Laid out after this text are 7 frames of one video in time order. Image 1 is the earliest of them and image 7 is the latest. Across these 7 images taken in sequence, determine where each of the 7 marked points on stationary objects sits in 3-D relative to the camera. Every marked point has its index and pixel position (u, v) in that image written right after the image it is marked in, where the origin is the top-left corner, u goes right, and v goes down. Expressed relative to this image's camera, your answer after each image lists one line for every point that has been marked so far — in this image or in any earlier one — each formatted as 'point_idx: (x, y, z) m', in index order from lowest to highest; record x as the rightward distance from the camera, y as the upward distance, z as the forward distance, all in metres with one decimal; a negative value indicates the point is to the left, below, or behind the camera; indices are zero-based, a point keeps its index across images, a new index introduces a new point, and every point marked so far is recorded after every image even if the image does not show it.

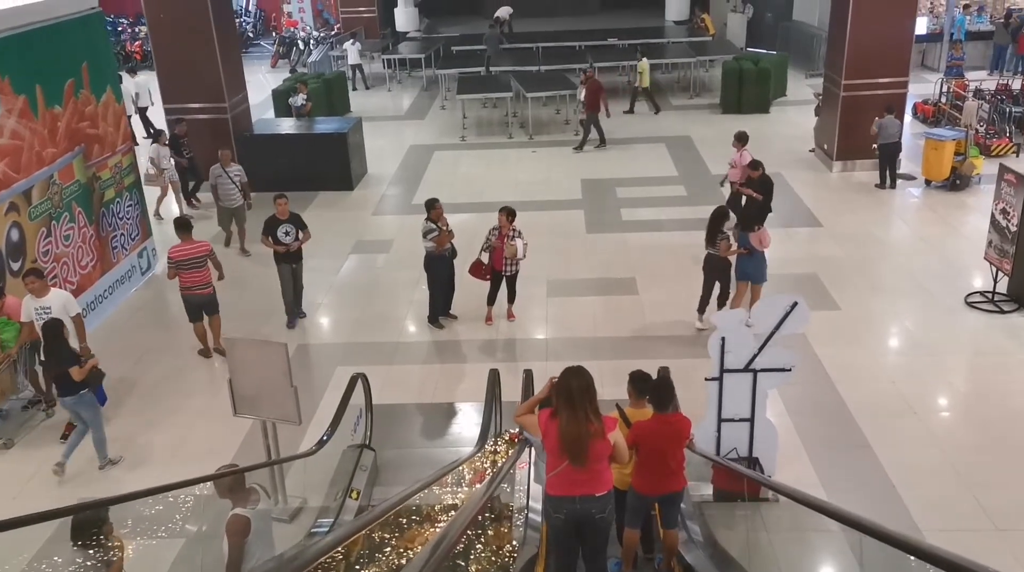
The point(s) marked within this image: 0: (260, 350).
0: (-1.6, -0.4, +5.2) m
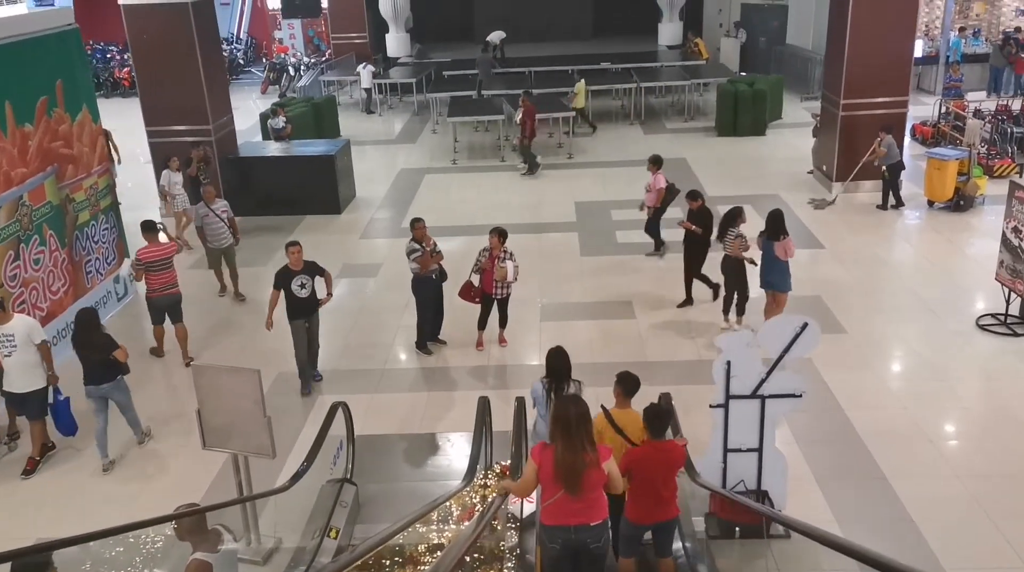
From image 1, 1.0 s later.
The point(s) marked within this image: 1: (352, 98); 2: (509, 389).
0: (-1.6, -0.5, +4.8) m
1: (-3.7, +4.4, +19.4) m
2: (0.0, -0.9, +7.2) m
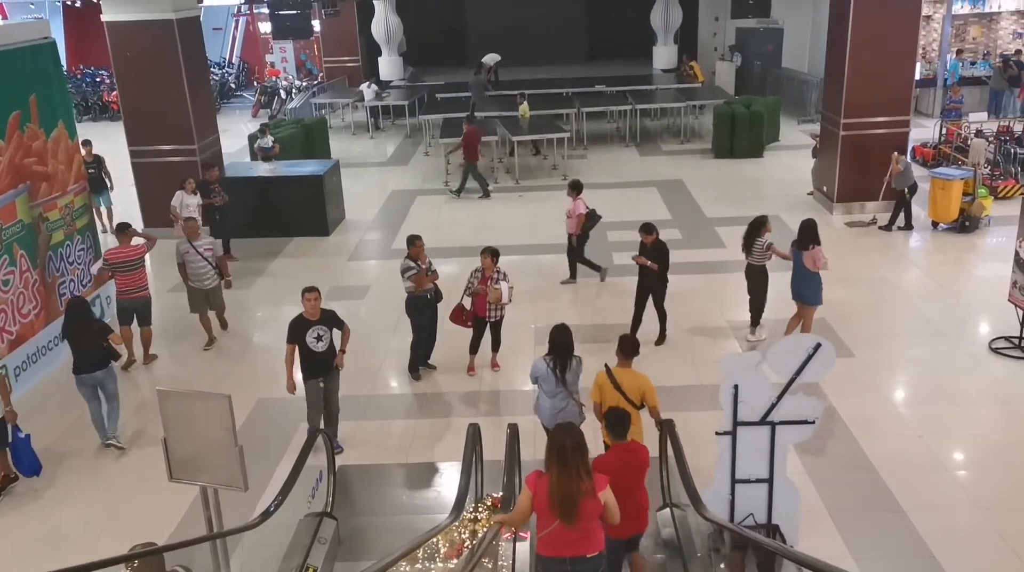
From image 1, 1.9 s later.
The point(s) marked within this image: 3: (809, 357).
0: (-1.7, -0.6, +4.5) m
1: (-3.9, +3.8, +19.2) m
2: (-0.1, -1.1, +6.8) m
3: (+1.6, -0.4, +4.6) m
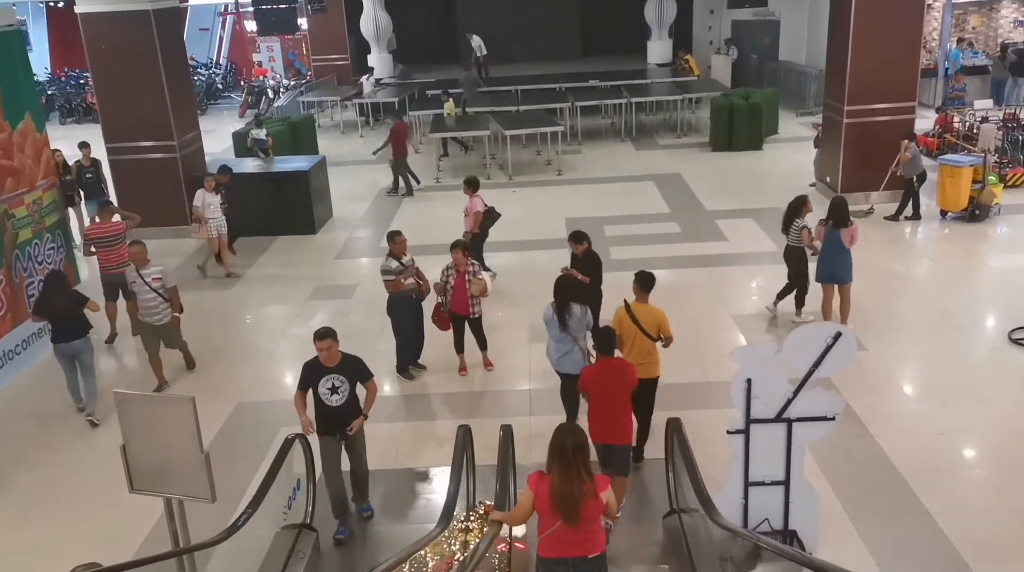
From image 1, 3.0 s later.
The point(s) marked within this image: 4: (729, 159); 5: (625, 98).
0: (-1.7, -0.6, +4.1) m
1: (-4.0, +3.7, +18.8) m
2: (-0.1, -1.0, +6.4) m
3: (+1.6, -0.3, +4.2) m
4: (+3.5, +2.1, +13.6) m
5: (+2.1, +3.5, +15.5) m
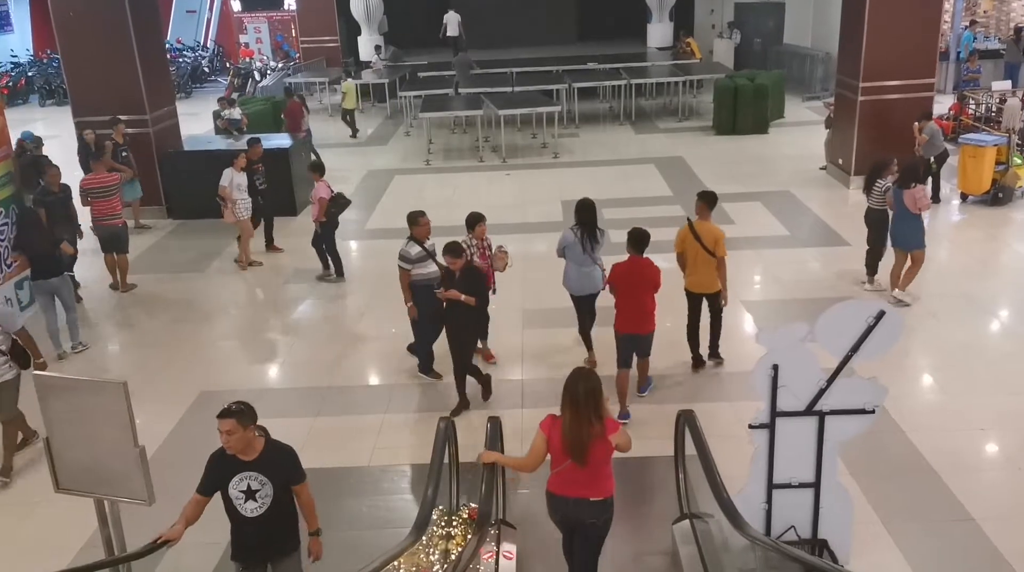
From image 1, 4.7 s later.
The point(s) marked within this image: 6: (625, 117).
0: (-1.8, -0.4, +3.5) m
1: (-4.1, +4.0, +18.2) m
2: (-0.2, -0.9, +5.9) m
3: (+1.5, -0.2, +3.6) m
4: (+3.4, +2.2, +13.0) m
5: (+2.0, +3.7, +14.9) m
6: (+2.1, +3.1, +15.3) m
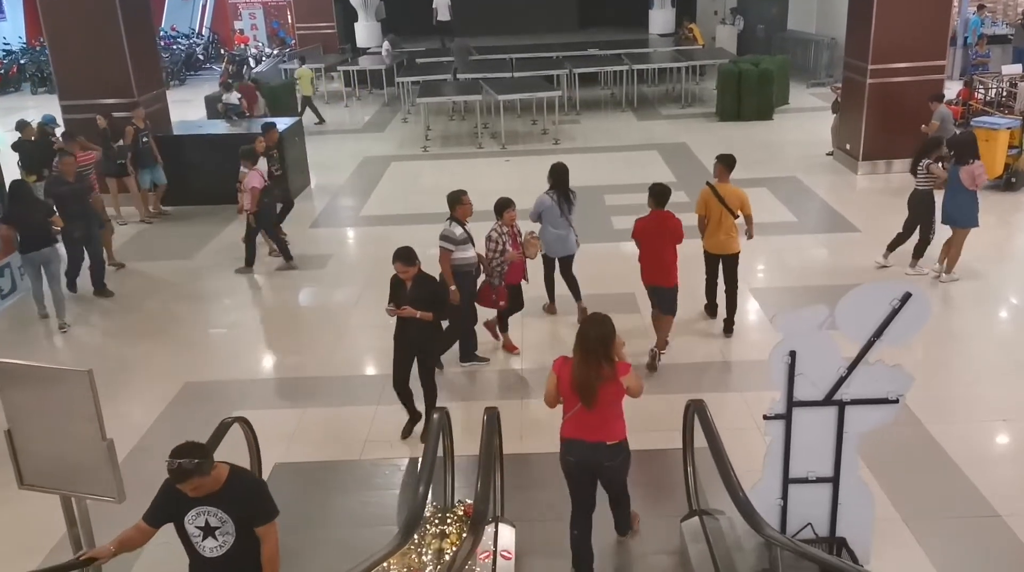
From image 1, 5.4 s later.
0: (-1.8, -0.4, +3.2) m
1: (-4.1, +4.2, +17.9) m
2: (-0.2, -0.8, +5.6) m
3: (+1.5, -0.1, +3.4) m
4: (+3.4, +2.4, +12.8) m
5: (+2.0, +3.8, +14.6) m
6: (+2.0, +3.3, +15.1) m
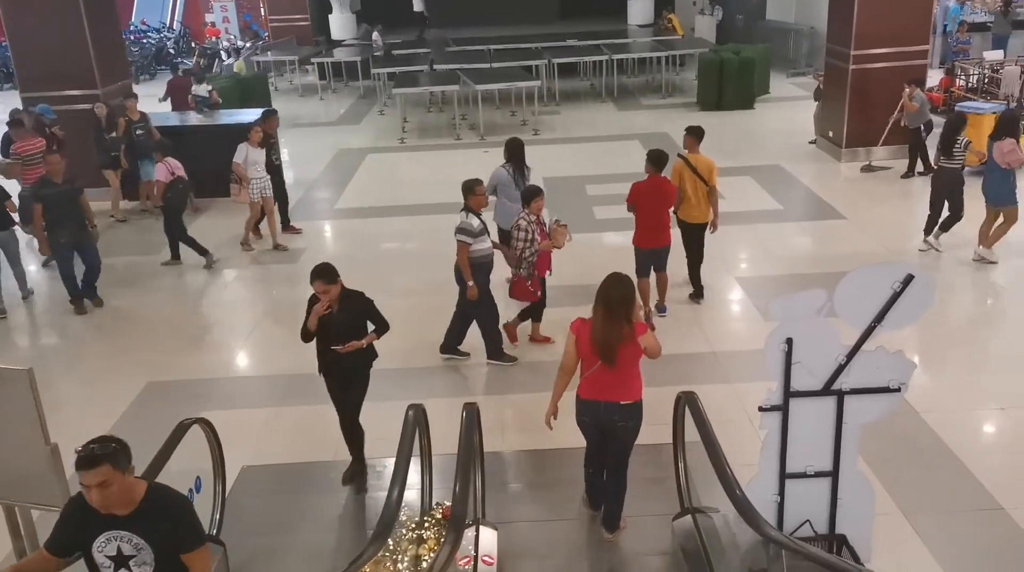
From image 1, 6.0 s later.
0: (-1.9, -0.3, +3.0) m
1: (-4.6, +4.2, +17.5) m
2: (-0.3, -0.7, +5.4) m
3: (+1.5, 0.0, +3.2) m
4: (+3.1, +2.5, +12.6) m
5: (+1.6, +4.0, +14.4) m
6: (+1.7, +3.4, +14.9) m
